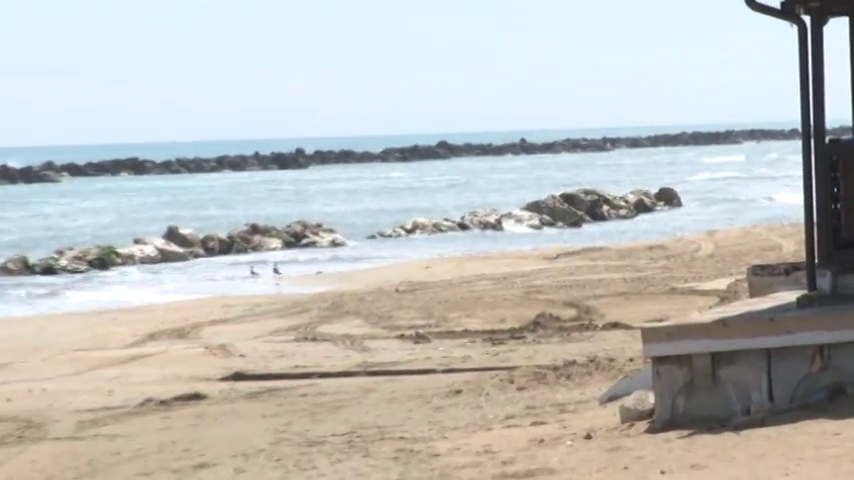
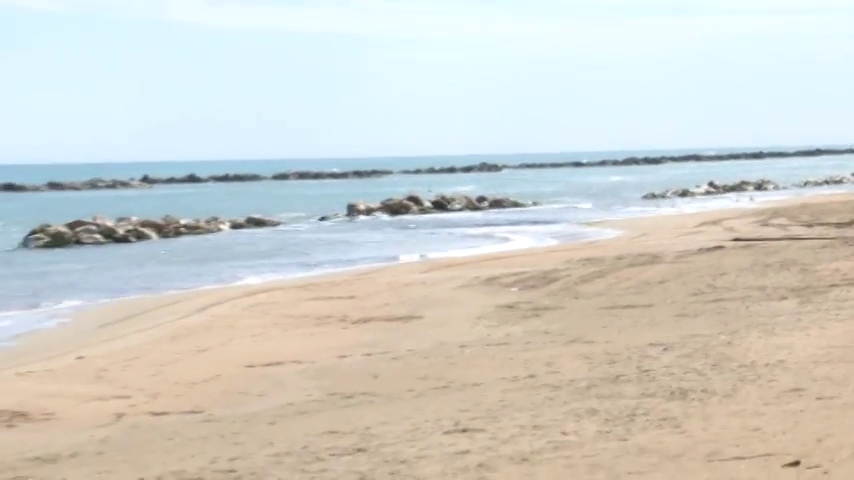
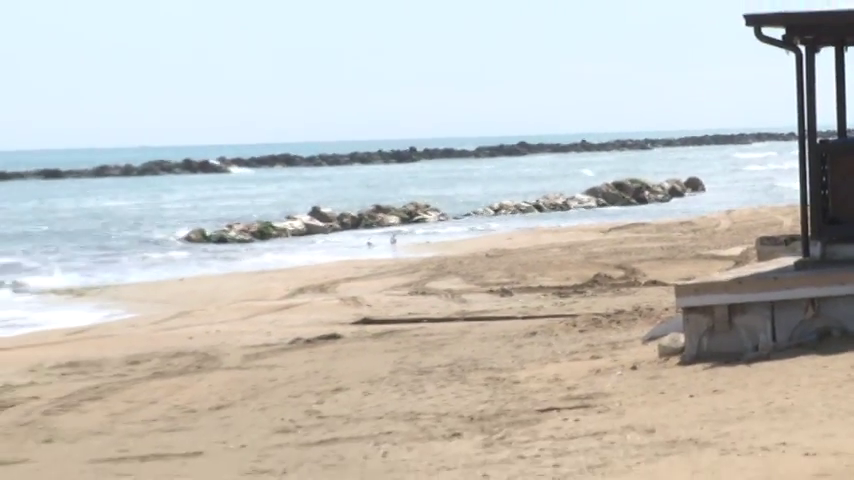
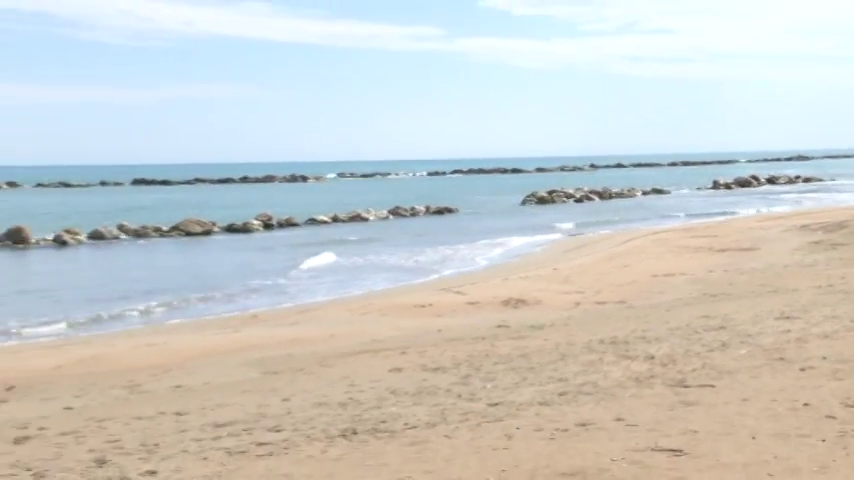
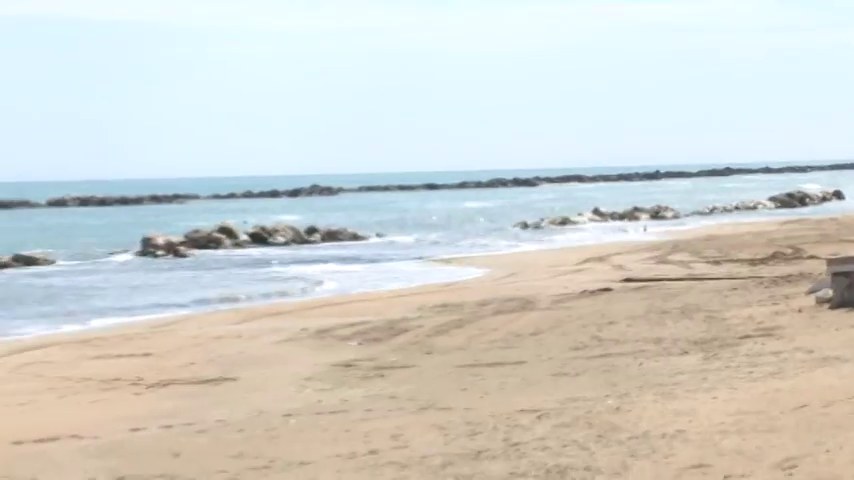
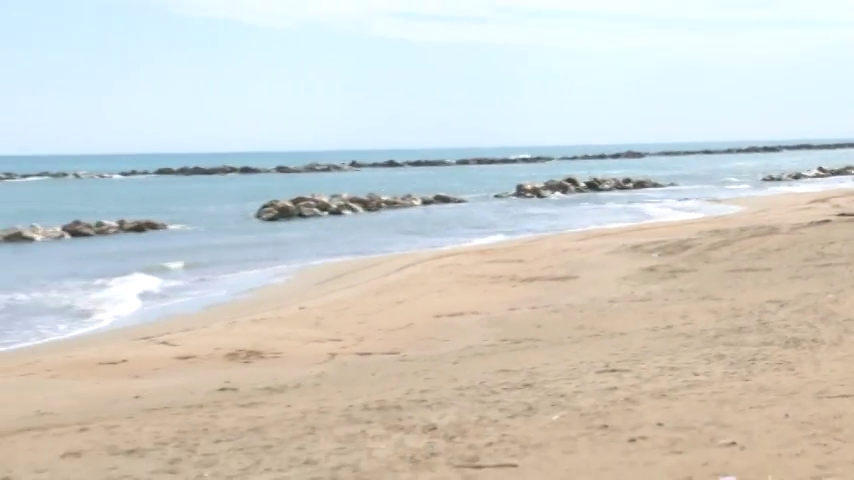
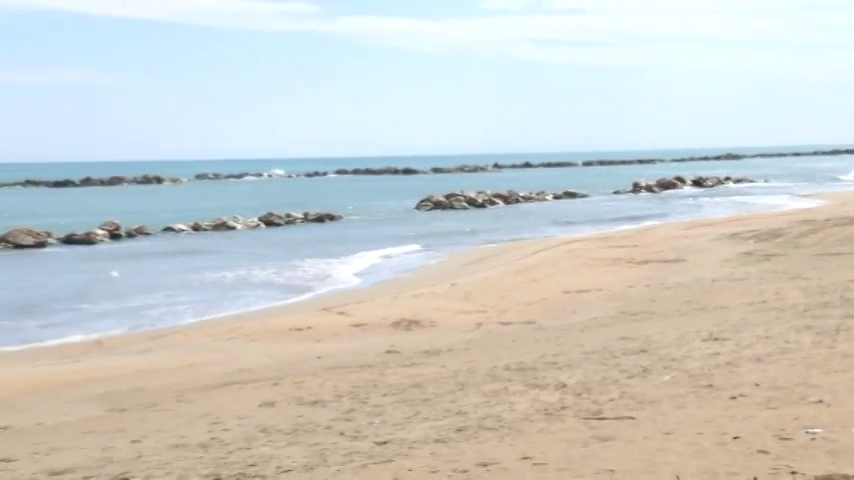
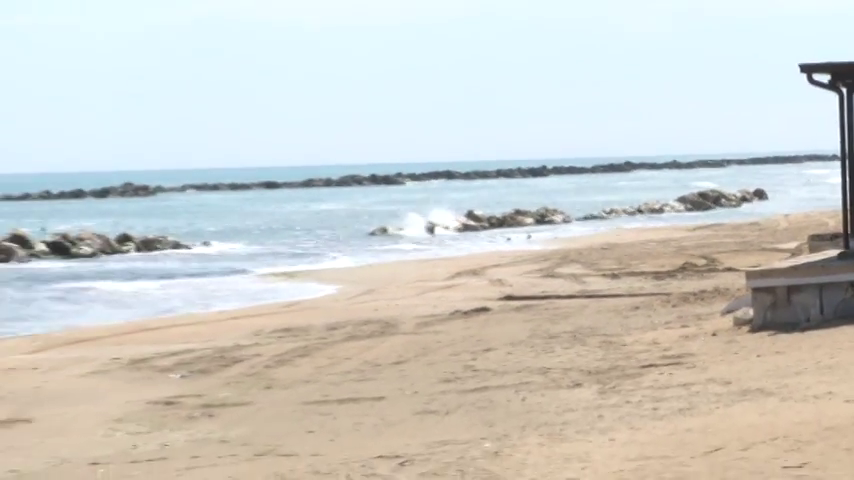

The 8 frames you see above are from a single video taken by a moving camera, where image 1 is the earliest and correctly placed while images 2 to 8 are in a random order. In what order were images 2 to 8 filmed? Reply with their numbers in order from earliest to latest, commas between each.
3, 8, 5, 2, 6, 7, 4
